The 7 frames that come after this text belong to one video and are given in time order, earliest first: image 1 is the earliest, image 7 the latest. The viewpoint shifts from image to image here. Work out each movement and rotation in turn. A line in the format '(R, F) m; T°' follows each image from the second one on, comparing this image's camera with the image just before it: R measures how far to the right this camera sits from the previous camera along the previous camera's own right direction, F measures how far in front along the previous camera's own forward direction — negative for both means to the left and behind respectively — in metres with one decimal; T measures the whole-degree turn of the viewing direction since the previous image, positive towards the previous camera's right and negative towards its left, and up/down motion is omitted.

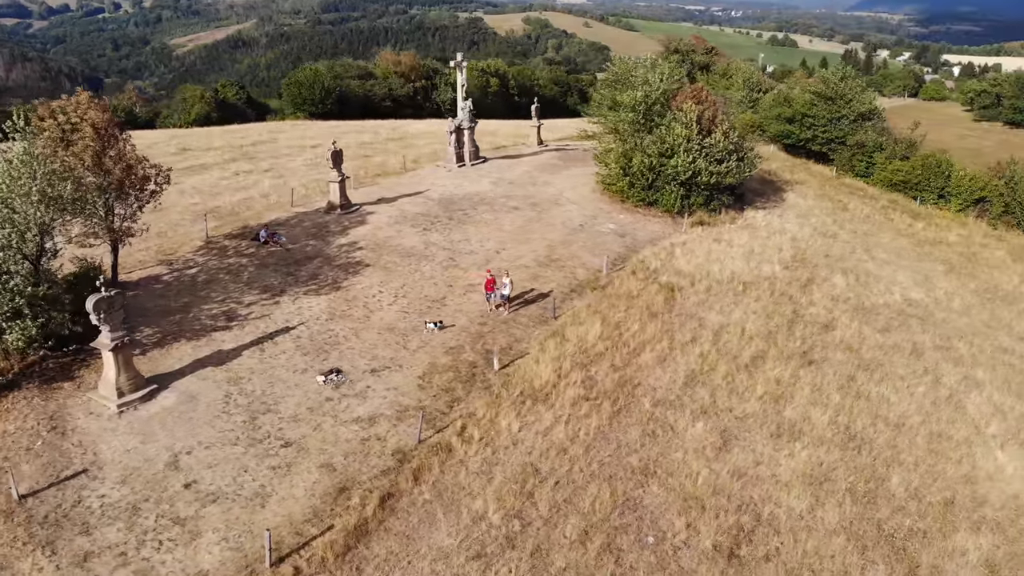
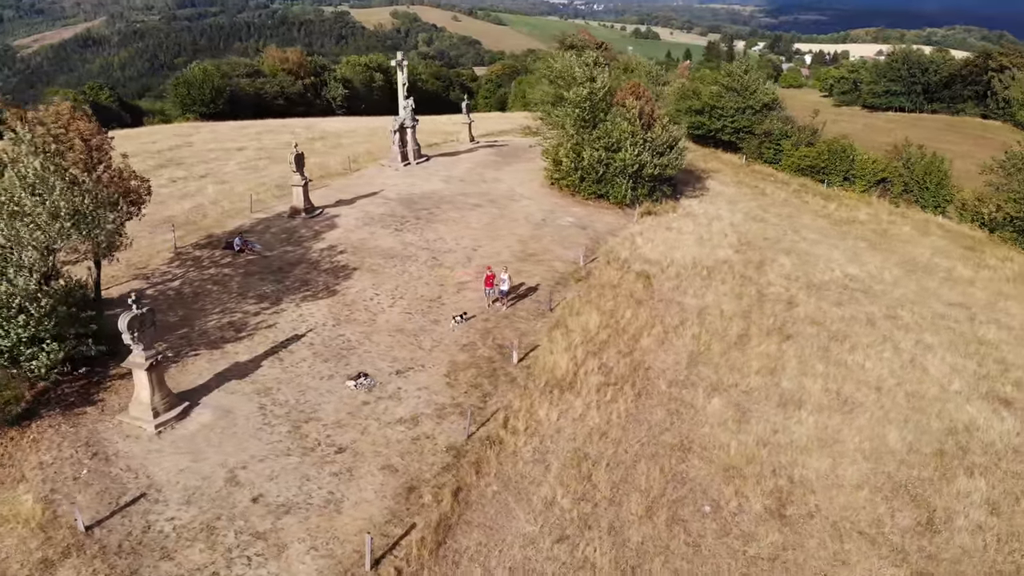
(-3.2, -0.4) m; +9°
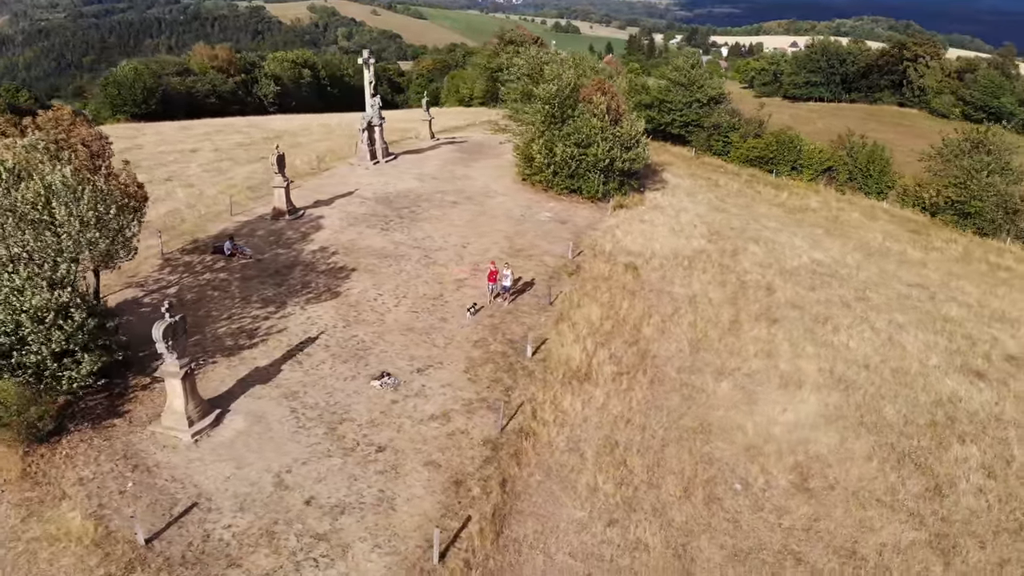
(-2.1, -0.3) m; +5°
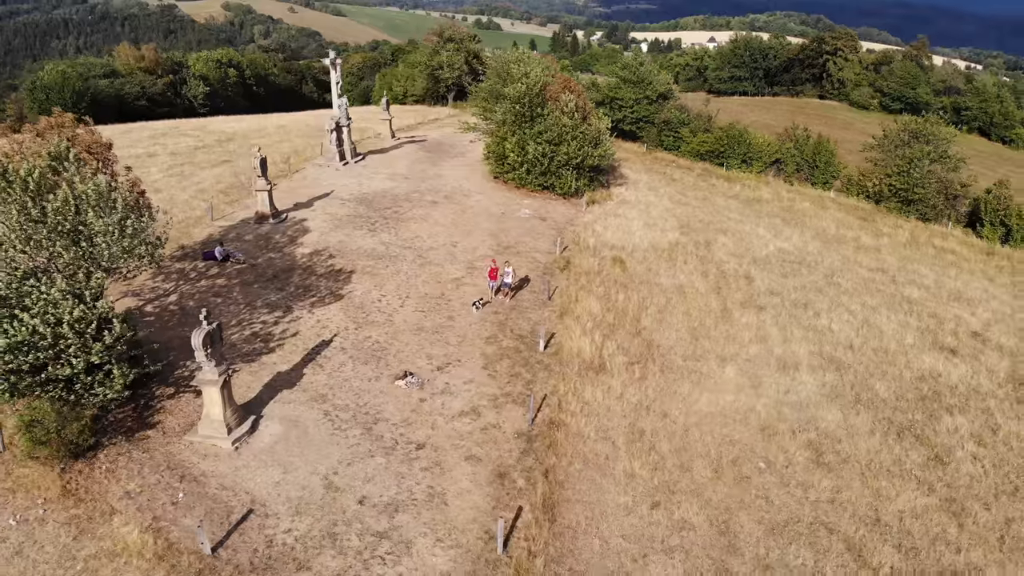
(-2.1, -0.3) m; +5°
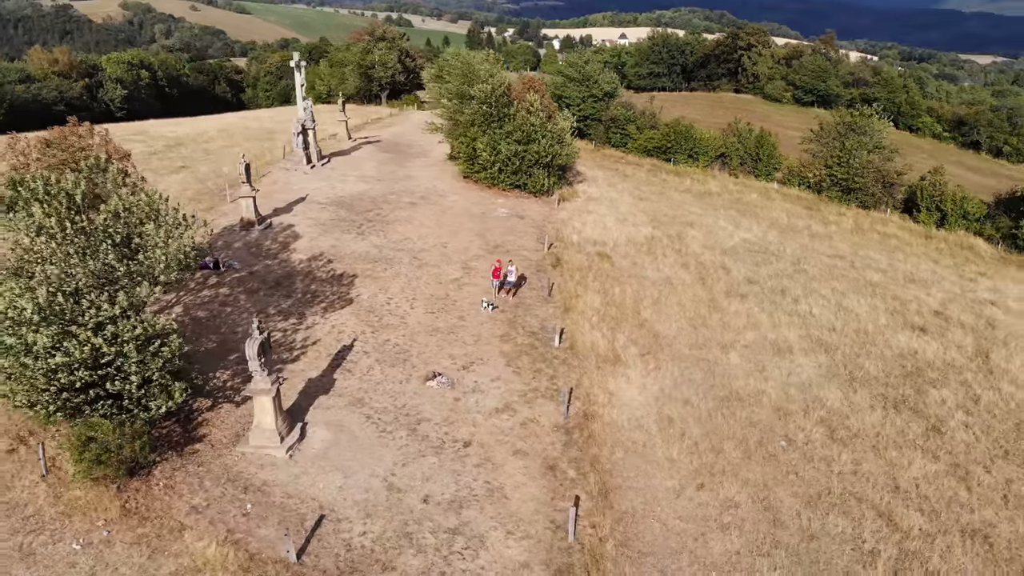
(-2.5, -0.4) m; +6°
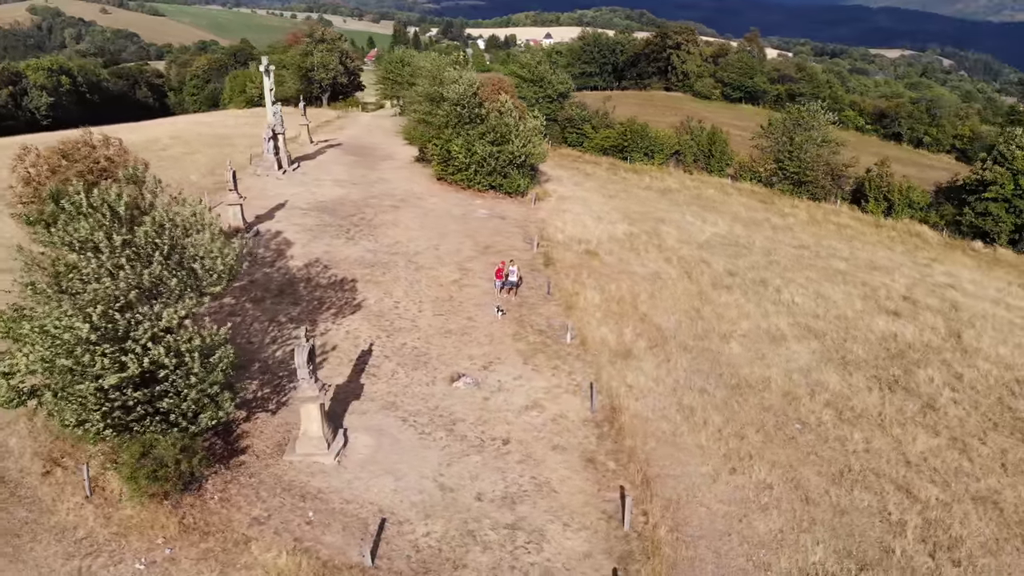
(-2.2, -0.3) m; +5°
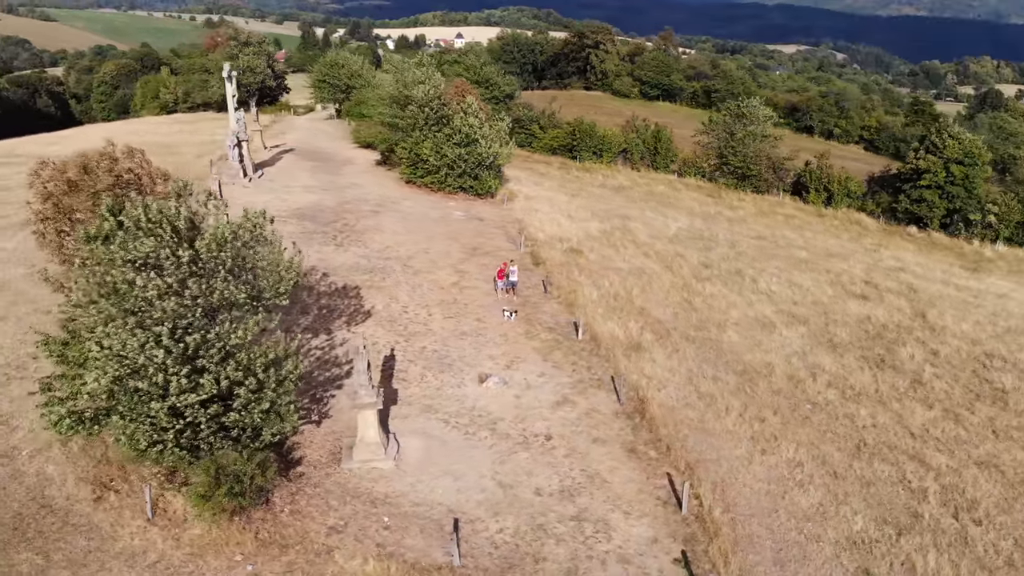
(-2.6, -0.3) m; +6°
